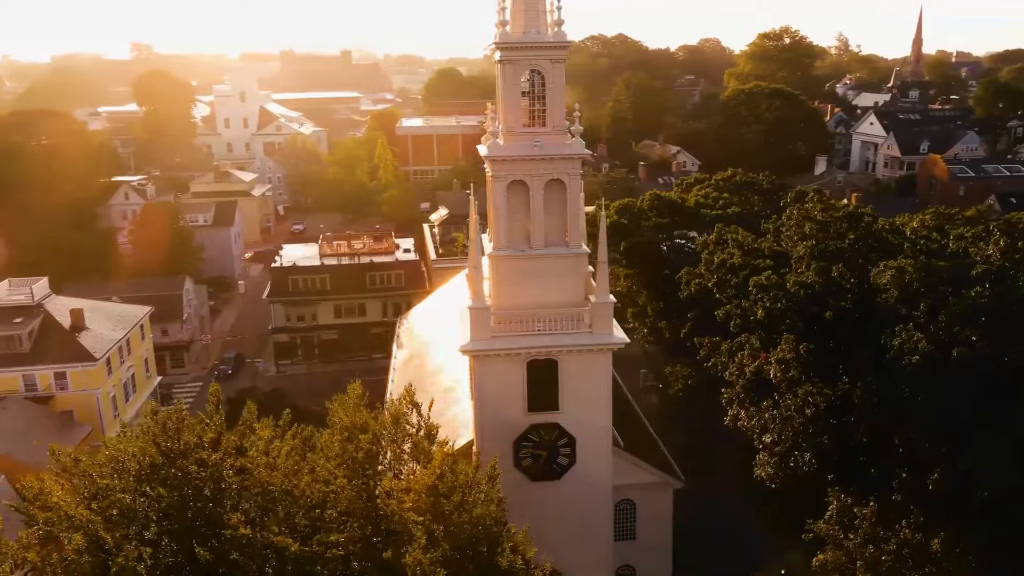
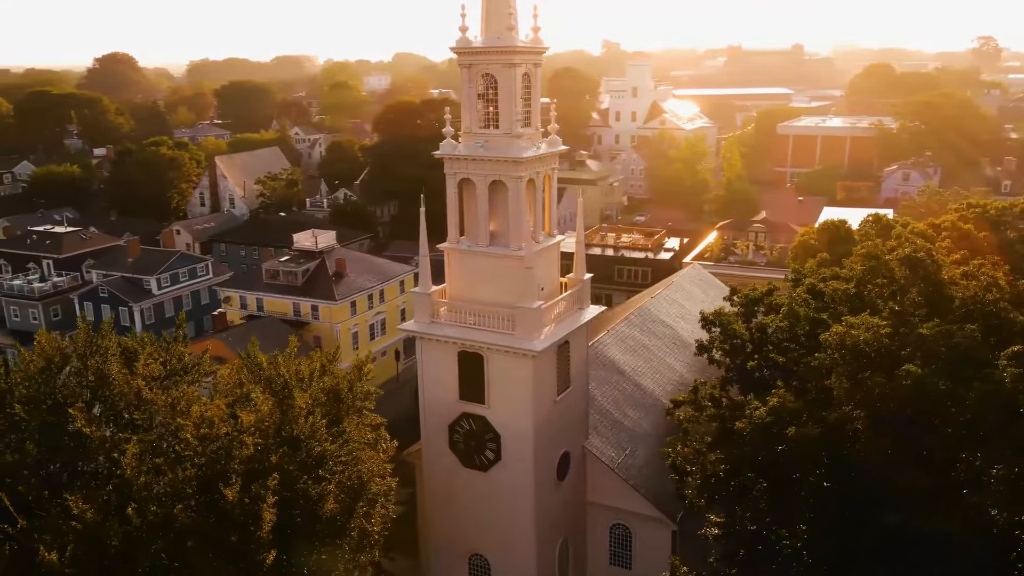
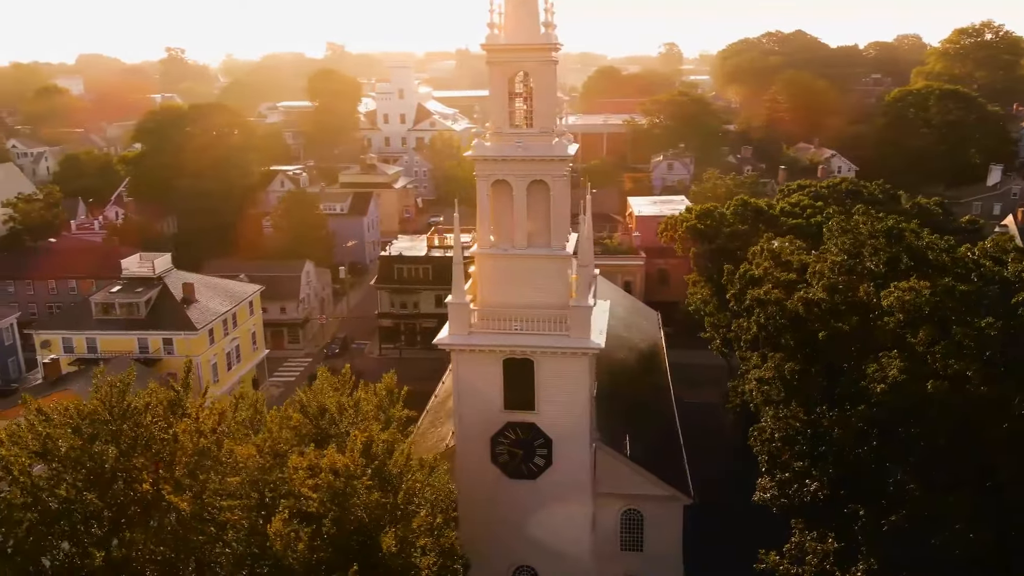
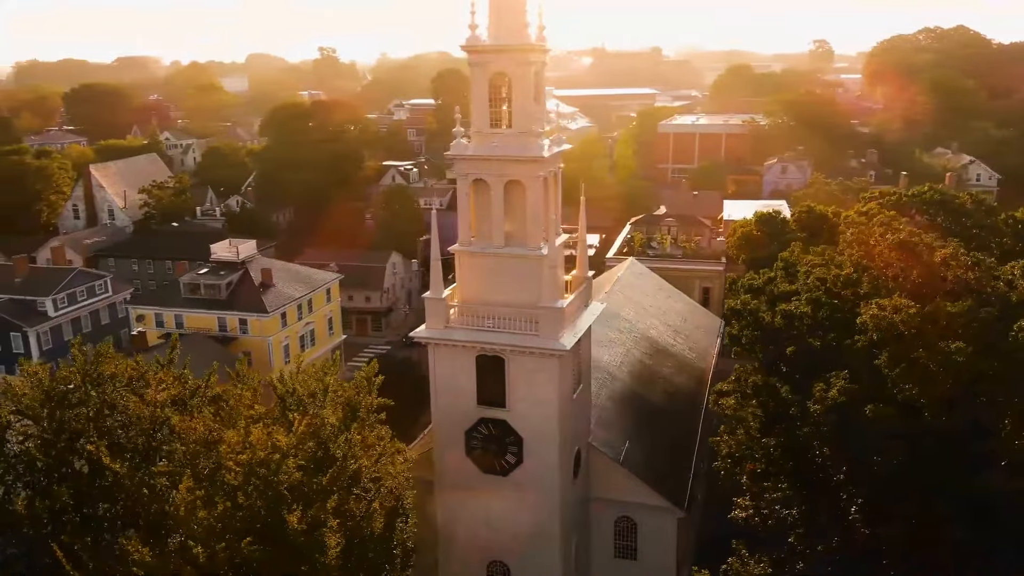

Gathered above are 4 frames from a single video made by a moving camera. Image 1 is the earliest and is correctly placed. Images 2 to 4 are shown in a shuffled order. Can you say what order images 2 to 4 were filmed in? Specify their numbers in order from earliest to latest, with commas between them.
3, 4, 2
